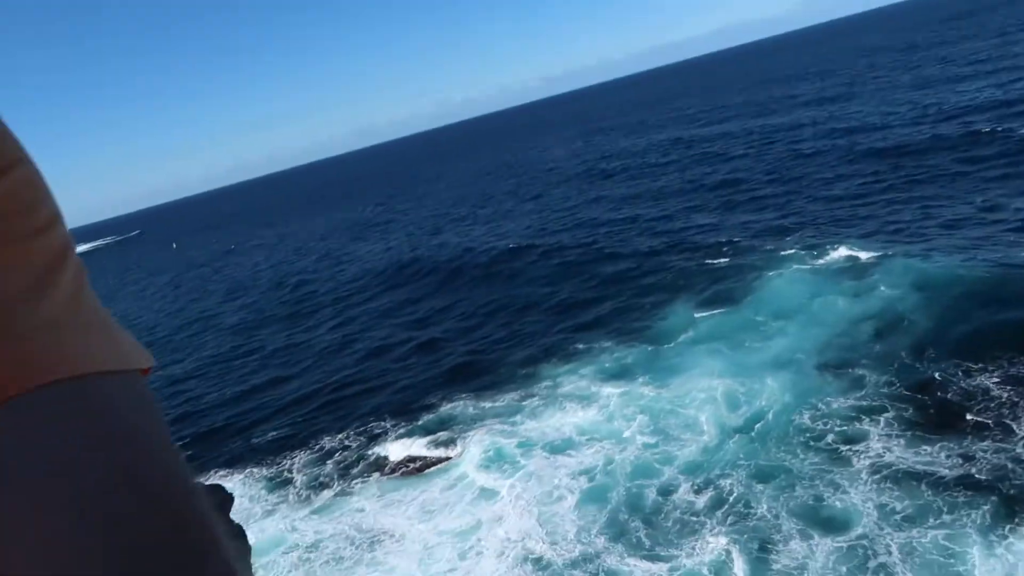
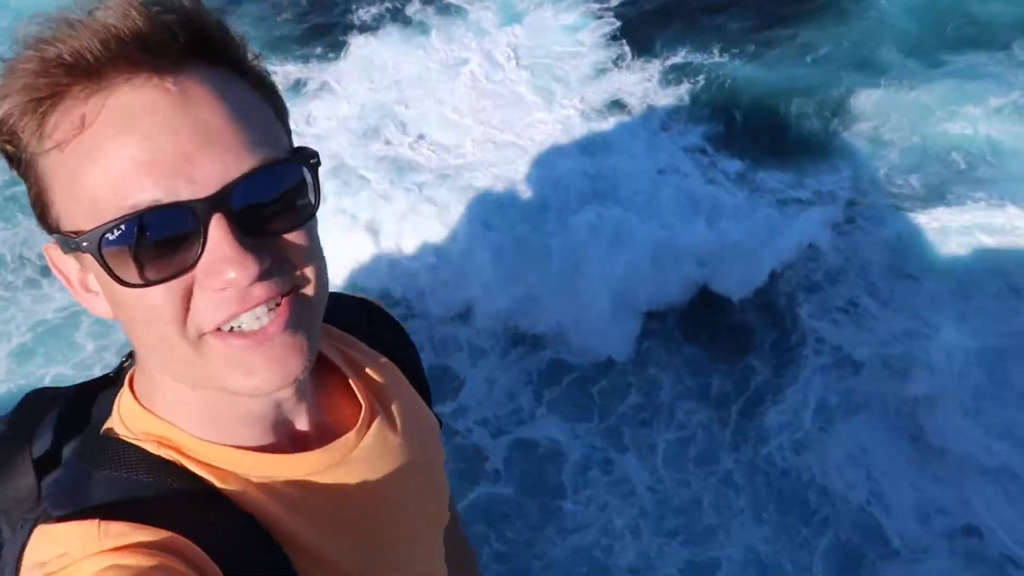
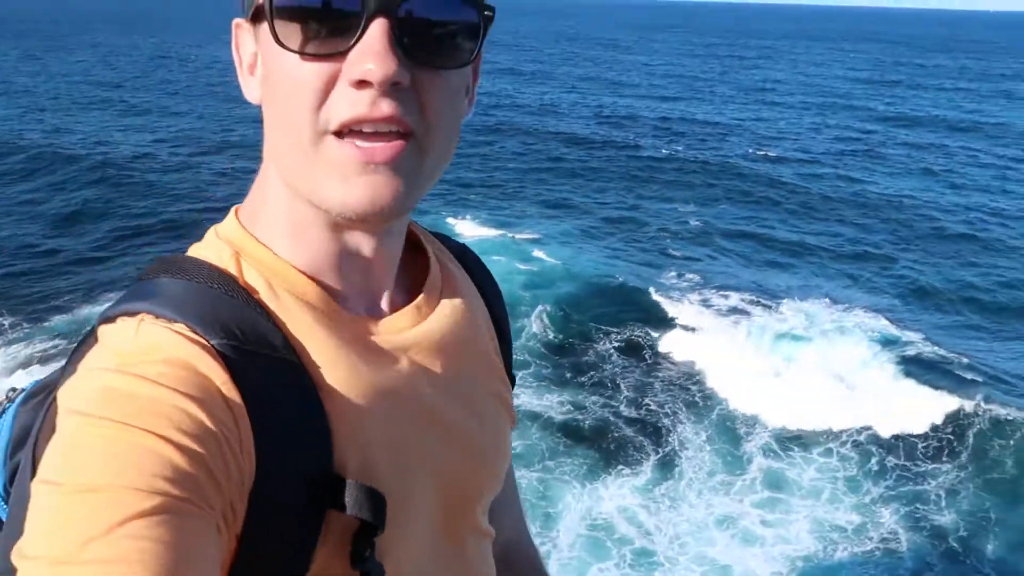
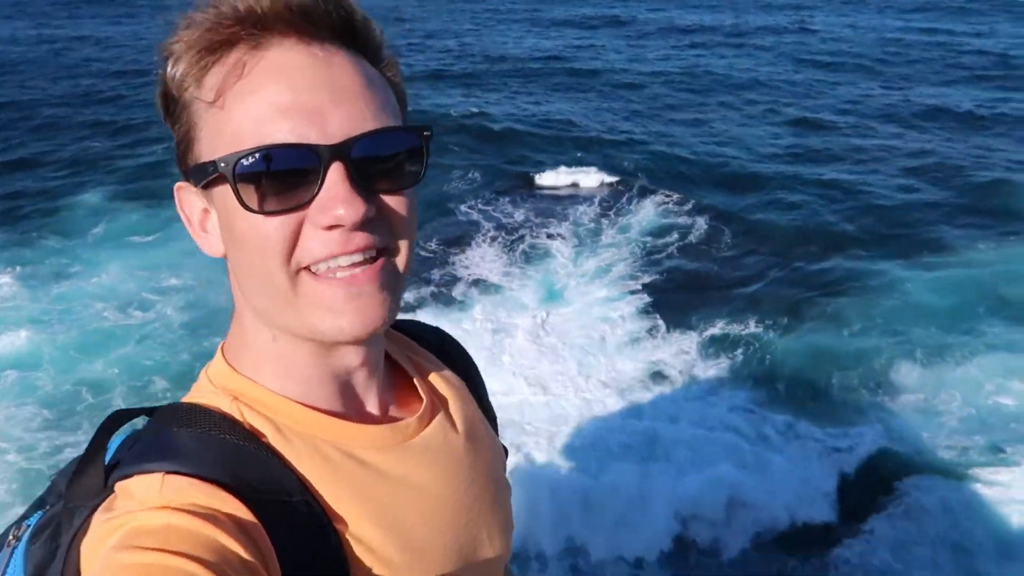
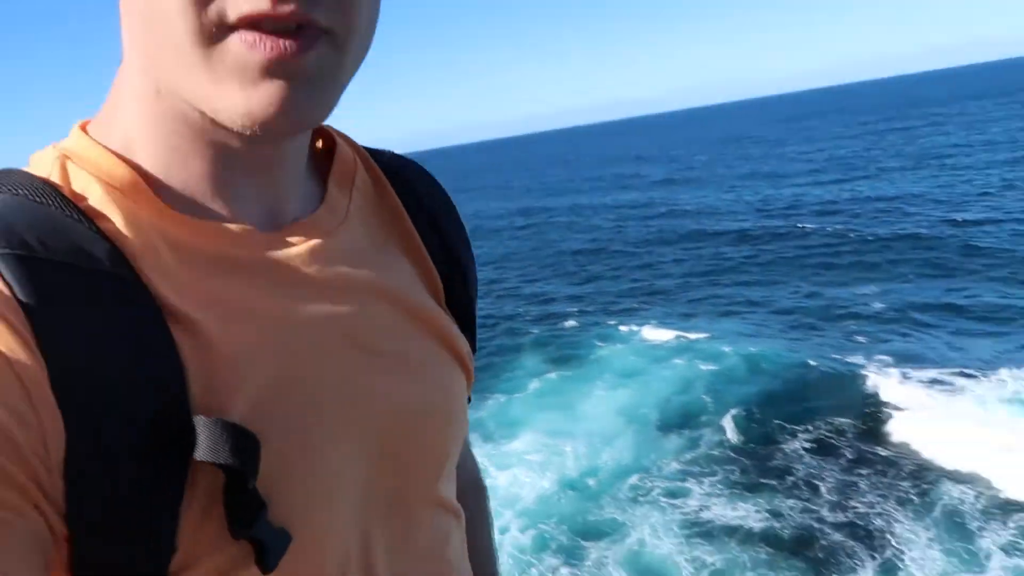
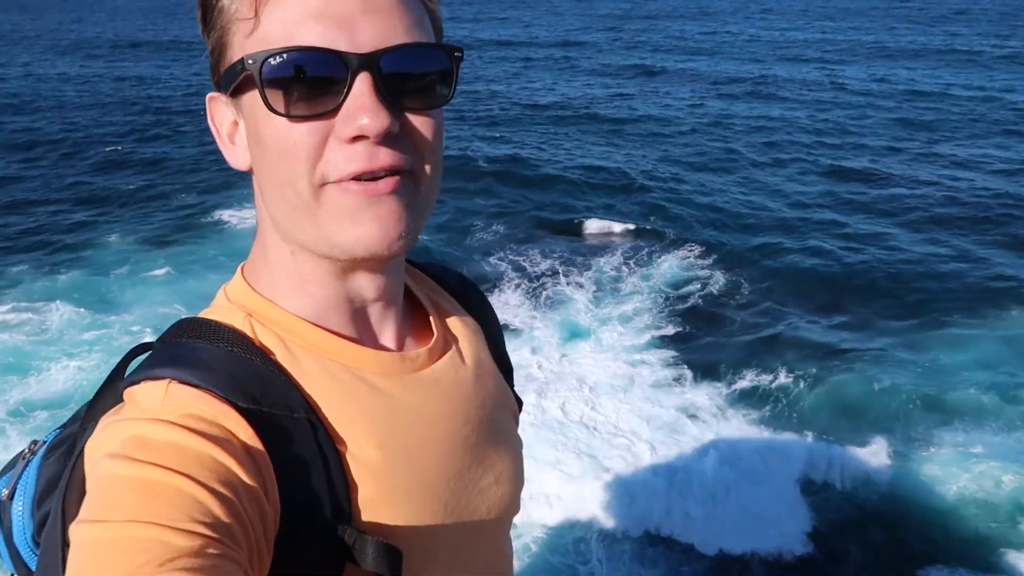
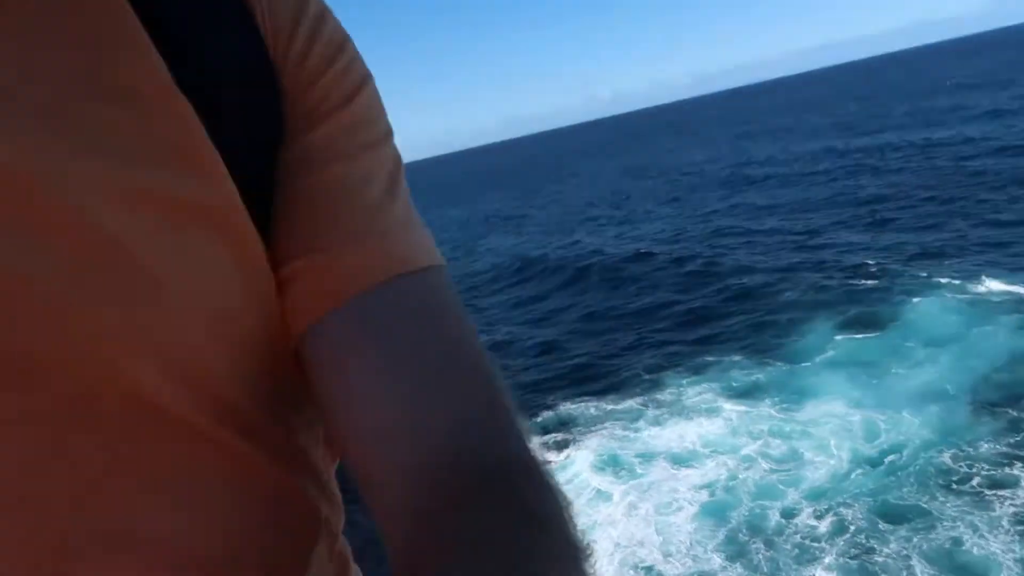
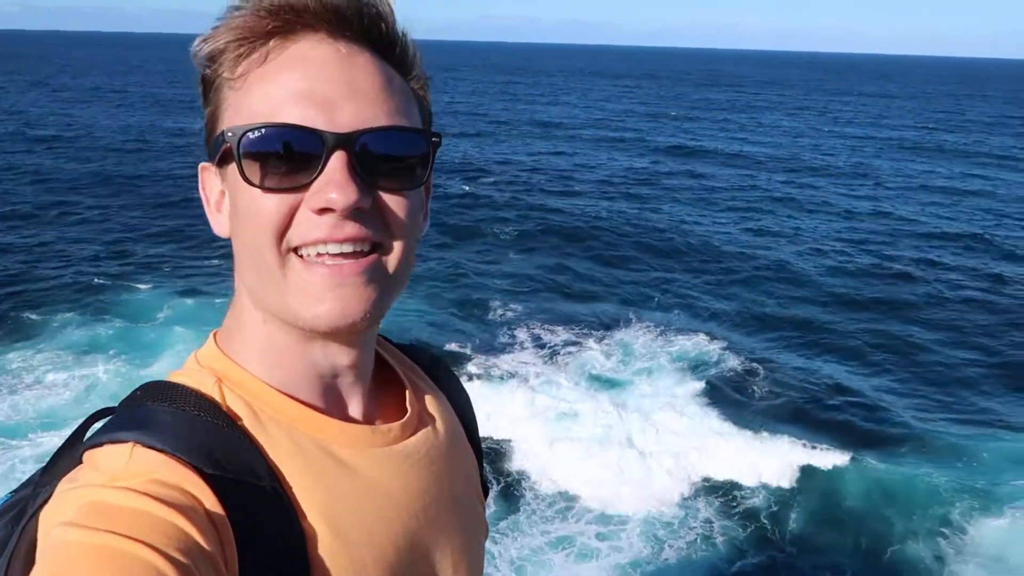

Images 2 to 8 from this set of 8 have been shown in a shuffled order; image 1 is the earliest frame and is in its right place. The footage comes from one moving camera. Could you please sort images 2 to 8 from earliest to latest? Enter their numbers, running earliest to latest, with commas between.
7, 5, 3, 8, 6, 4, 2
